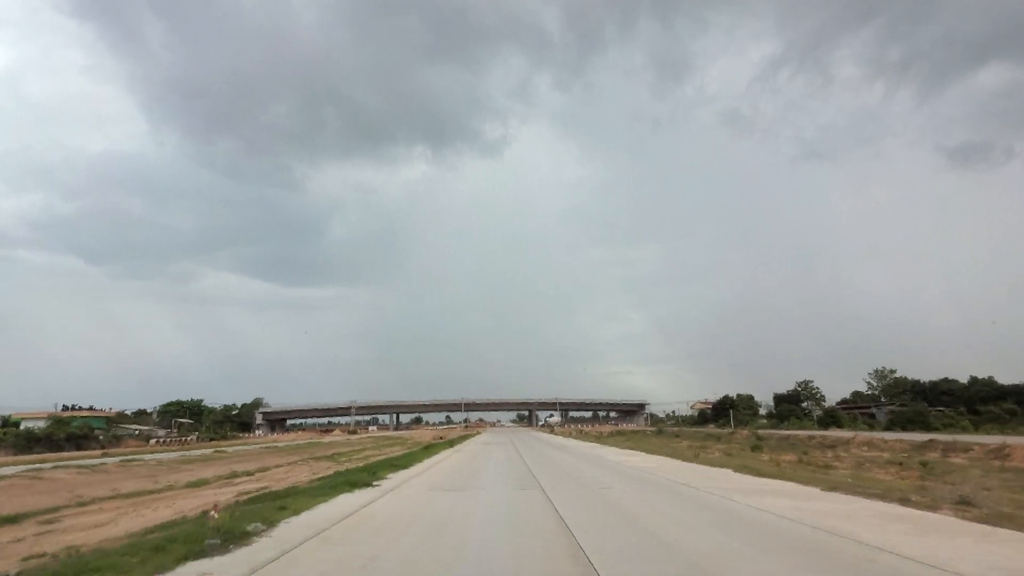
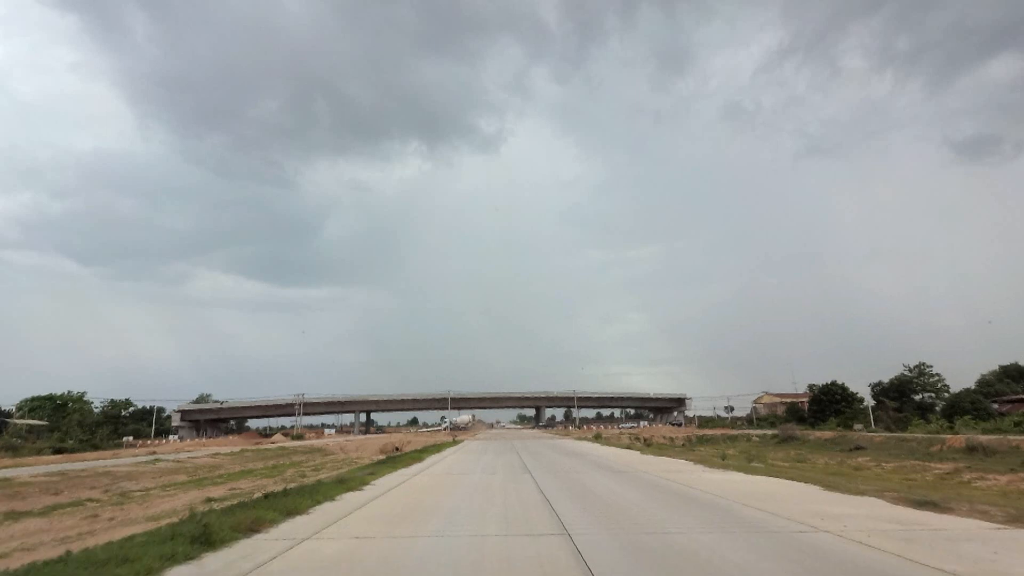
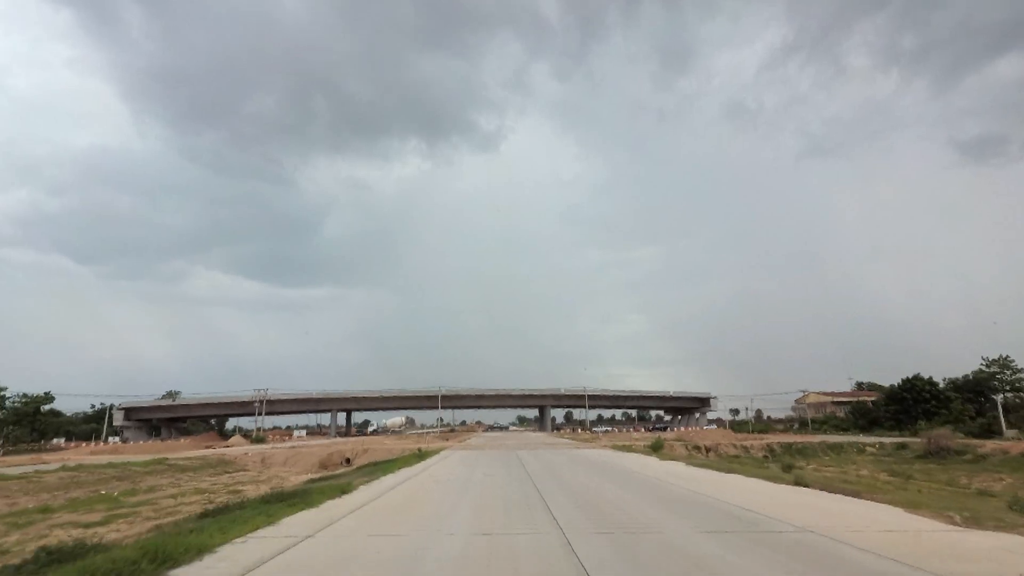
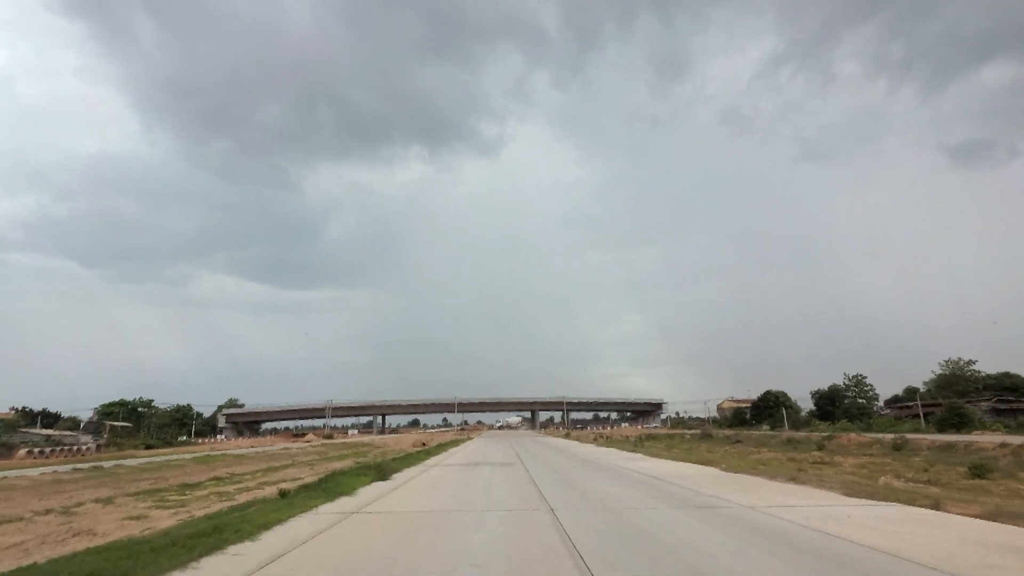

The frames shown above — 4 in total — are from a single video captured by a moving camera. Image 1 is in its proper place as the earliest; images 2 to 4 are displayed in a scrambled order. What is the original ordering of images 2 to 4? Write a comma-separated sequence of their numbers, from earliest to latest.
4, 2, 3
